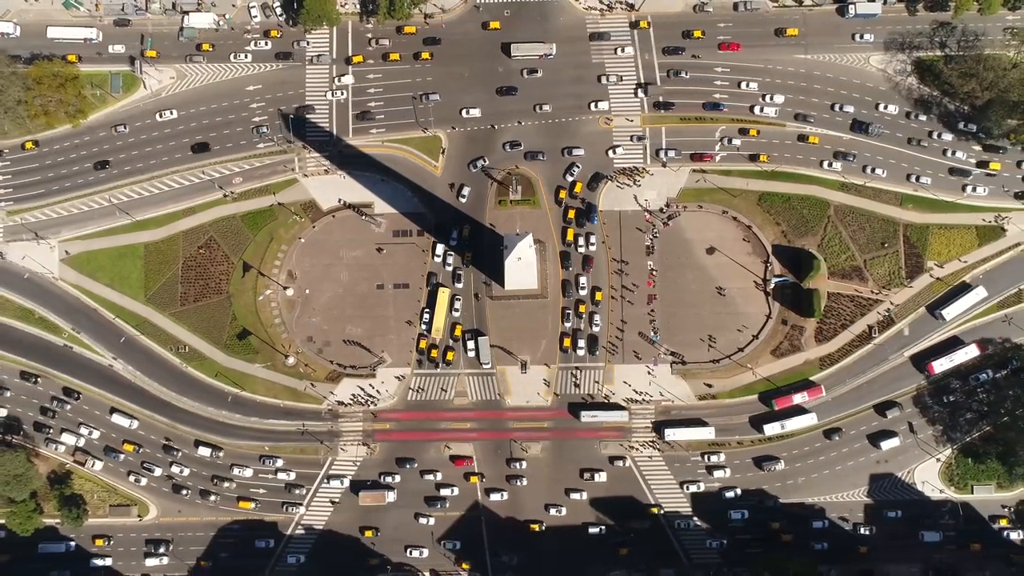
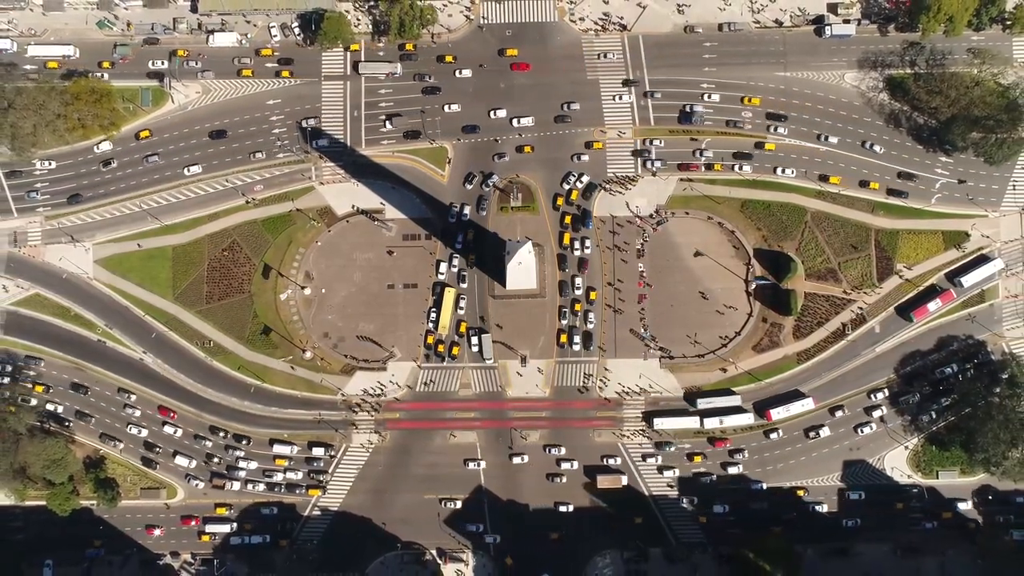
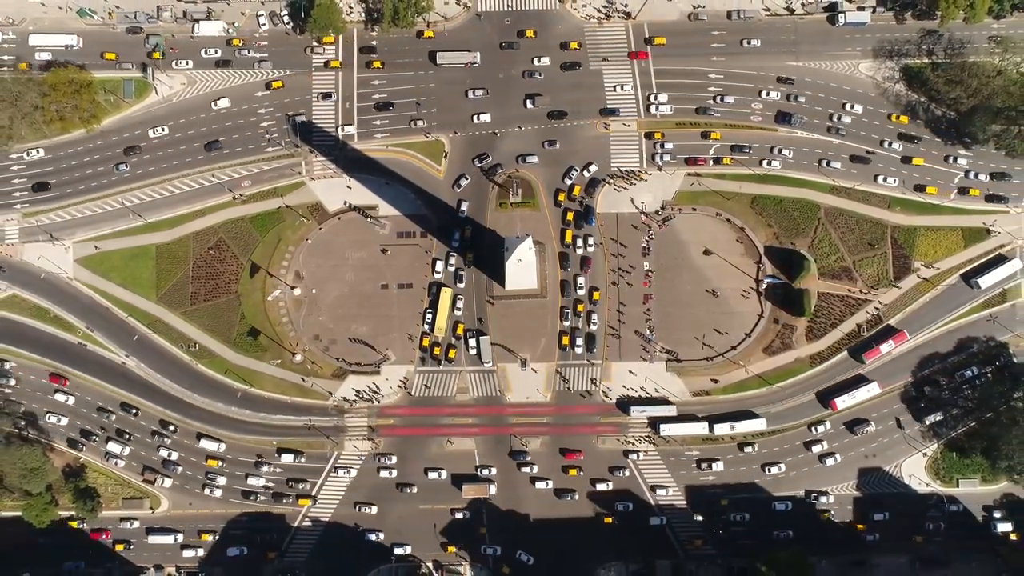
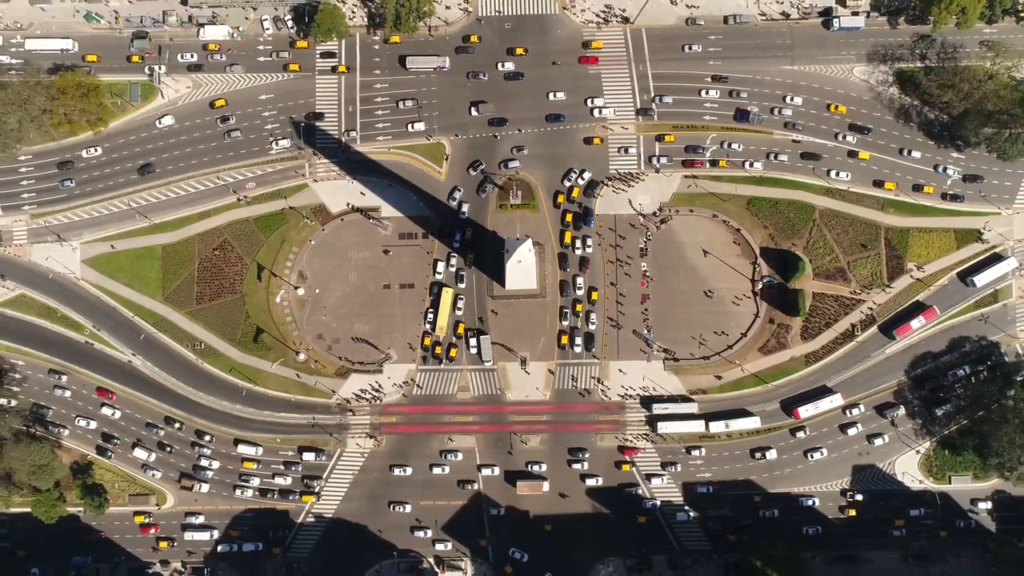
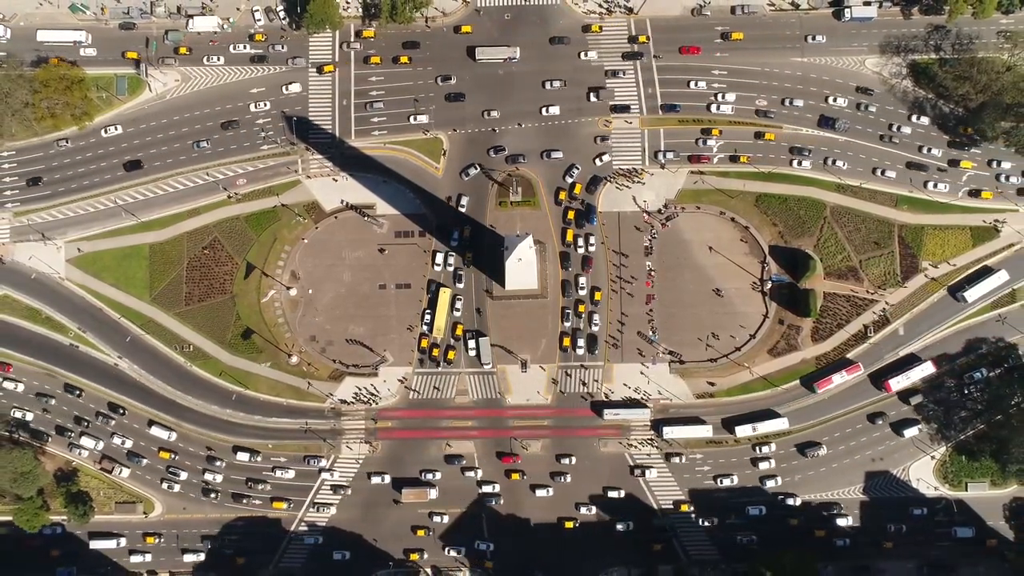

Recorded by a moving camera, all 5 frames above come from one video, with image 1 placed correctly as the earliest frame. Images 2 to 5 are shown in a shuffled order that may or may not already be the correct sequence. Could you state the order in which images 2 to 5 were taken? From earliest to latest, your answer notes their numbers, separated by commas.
5, 3, 4, 2
